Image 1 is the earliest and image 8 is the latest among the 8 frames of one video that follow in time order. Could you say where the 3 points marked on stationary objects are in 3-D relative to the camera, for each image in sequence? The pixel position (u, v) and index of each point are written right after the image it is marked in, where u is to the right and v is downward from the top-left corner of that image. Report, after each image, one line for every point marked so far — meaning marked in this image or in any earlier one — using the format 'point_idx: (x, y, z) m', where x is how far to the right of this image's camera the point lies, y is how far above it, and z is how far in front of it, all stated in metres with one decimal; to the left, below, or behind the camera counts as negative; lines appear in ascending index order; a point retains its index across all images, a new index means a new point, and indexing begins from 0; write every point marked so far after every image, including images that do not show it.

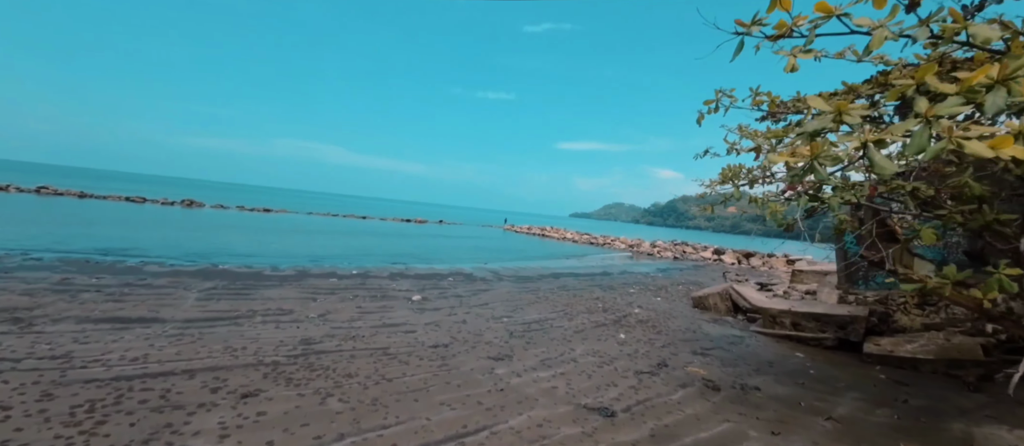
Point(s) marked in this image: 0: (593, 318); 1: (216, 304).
0: (+2.3, -2.7, +12.2) m
1: (-7.8, -2.2, +11.2) m
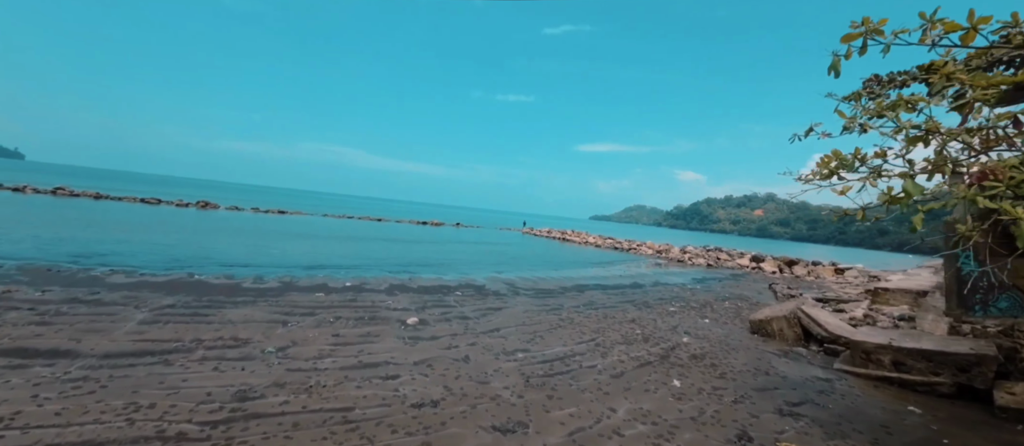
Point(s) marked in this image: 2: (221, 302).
0: (+2.7, -2.9, +9.5) m
1: (-7.5, -2.3, +9.0) m
2: (-7.7, -2.1, +11.2) m
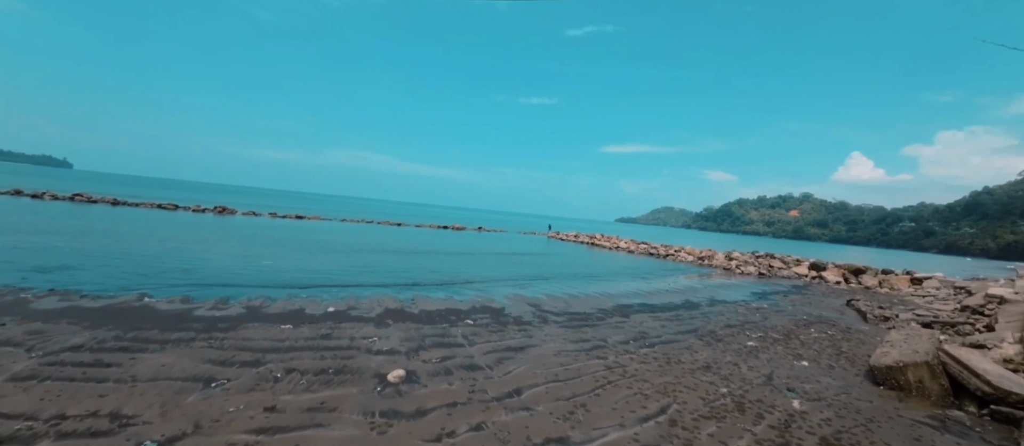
0: (+3.1, -3.0, +6.0) m
1: (-7.1, -2.5, +6.1) m
2: (-7.2, -2.3, +8.4) m
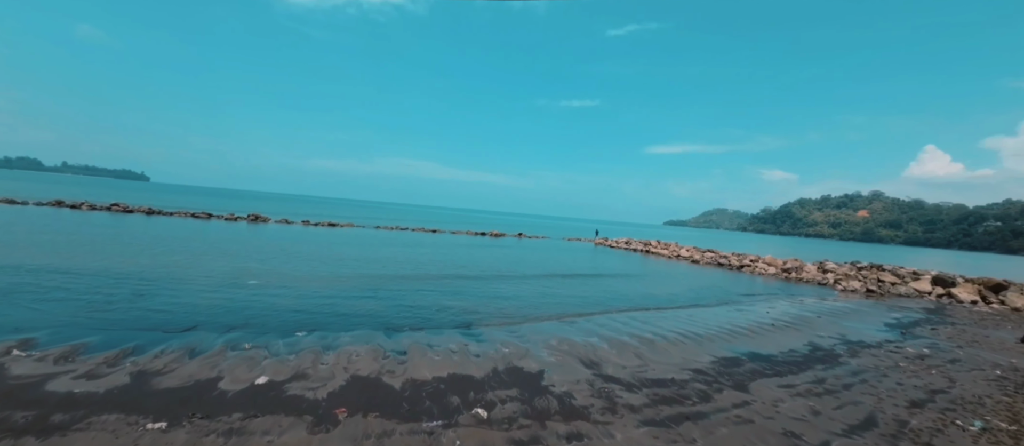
0: (+3.2, -3.2, +1.2) m
1: (-6.9, -2.7, +2.4) m
2: (-6.7, -2.6, +4.6) m
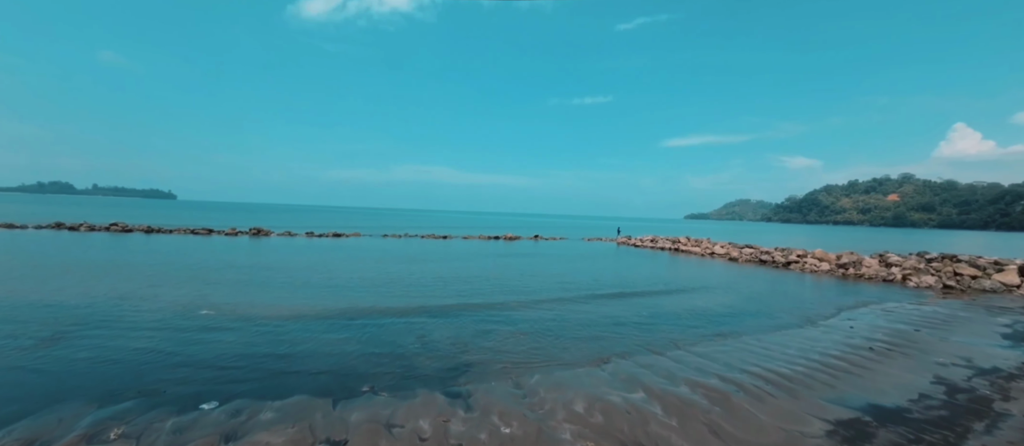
0: (+3.0, -3.1, -1.9) m
1: (-7.1, -3.2, -0.3) m
2: (-6.8, -3.0, +1.9) m
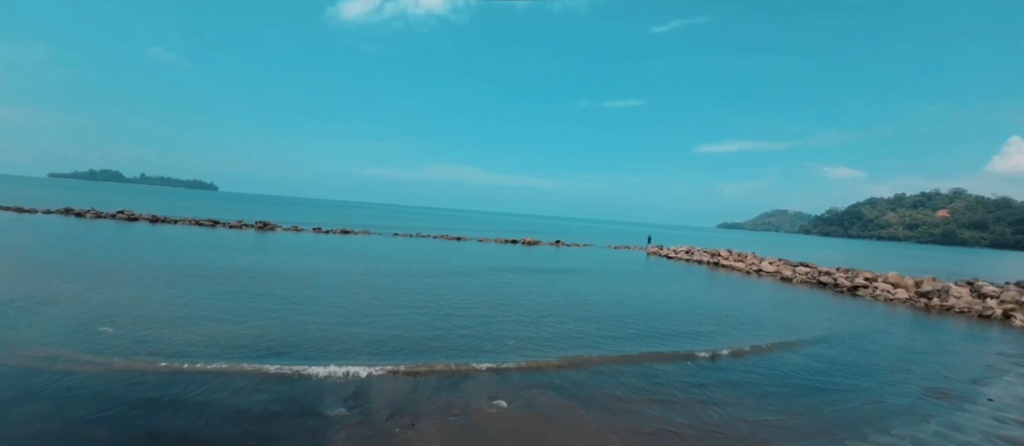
0: (+2.0, -3.3, -5.3) m
1: (-8.0, -3.0, -3.1) m
2: (-7.6, -2.9, -0.9) m
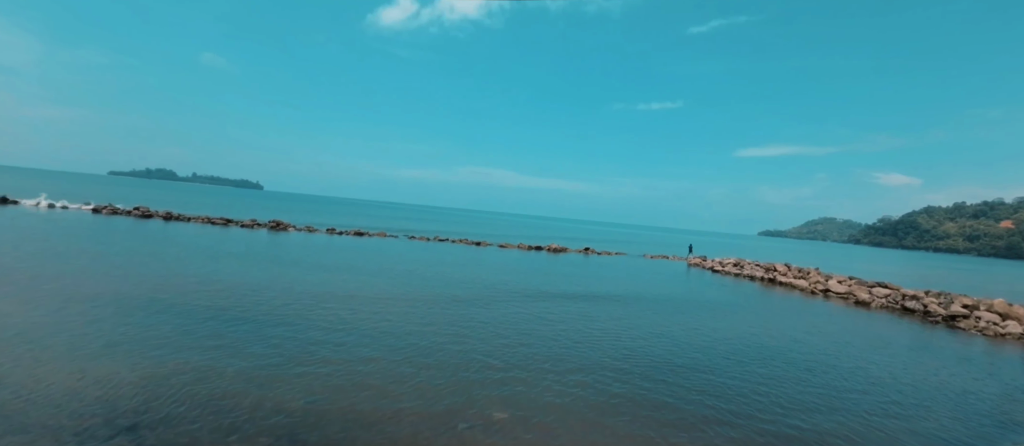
0: (+0.9, -3.5, -8.7) m
1: (-8.9, -2.9, -5.8) m
2: (-8.4, -2.9, -3.6) m
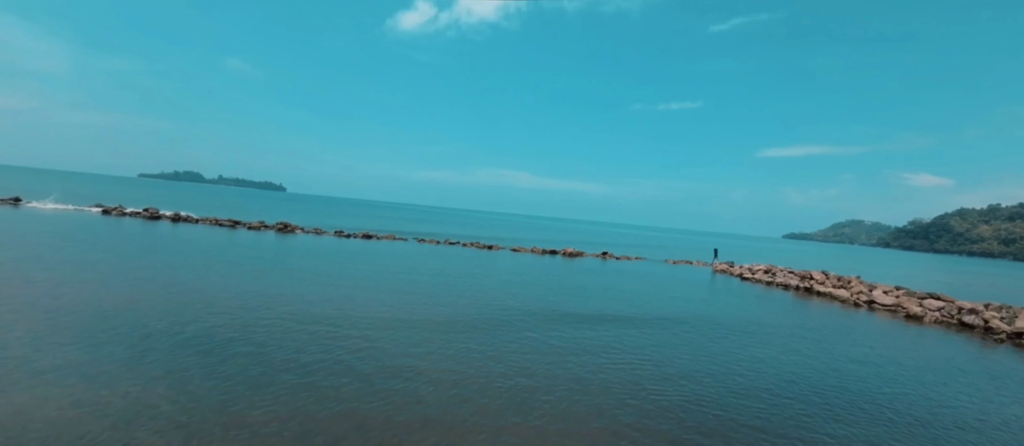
0: (+0.3, -3.6, -10.3) m
1: (-9.4, -3.0, -7.0) m
2: (-8.8, -2.9, -4.9) m
